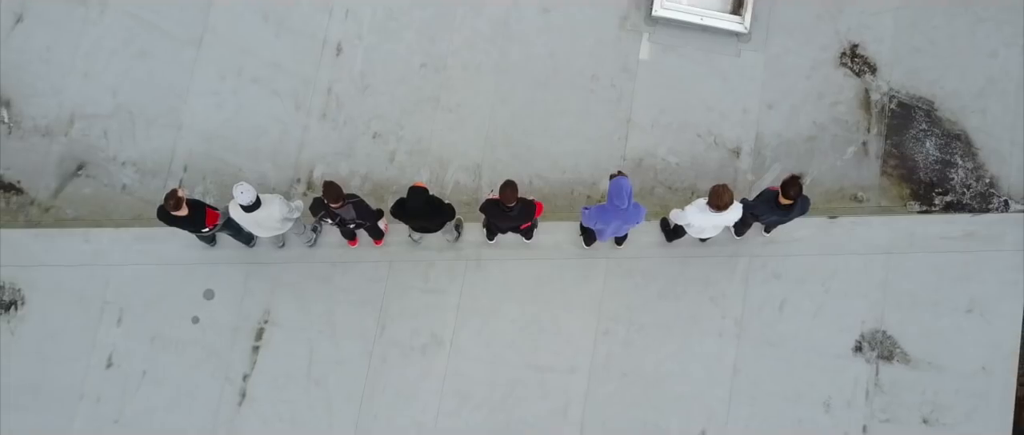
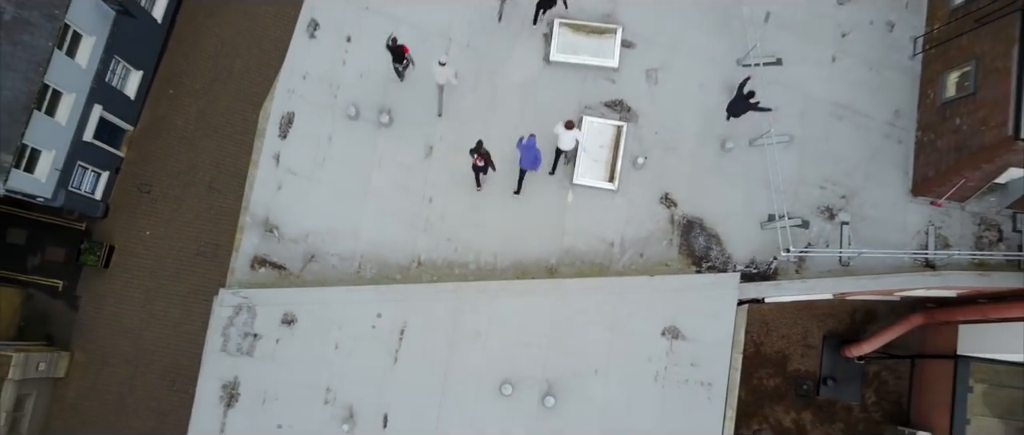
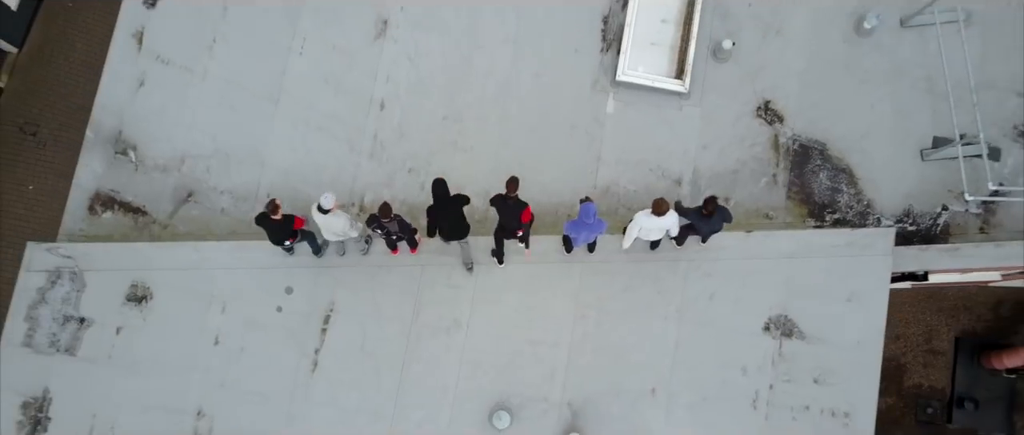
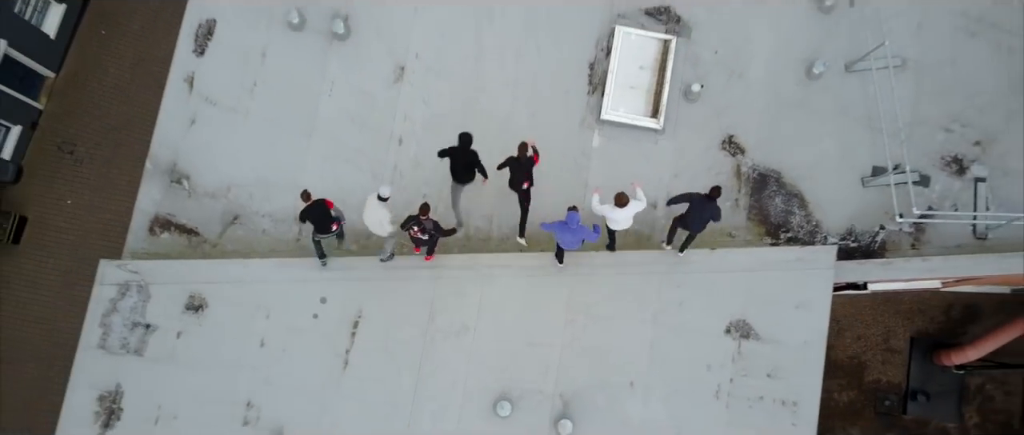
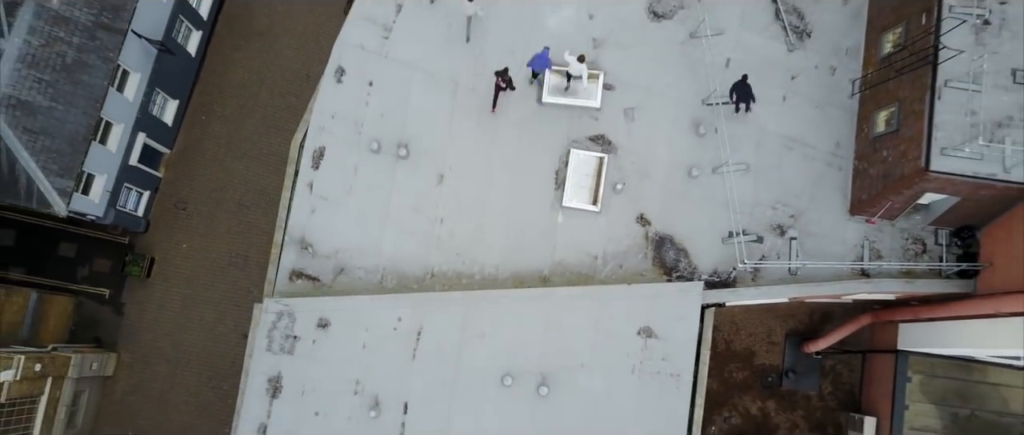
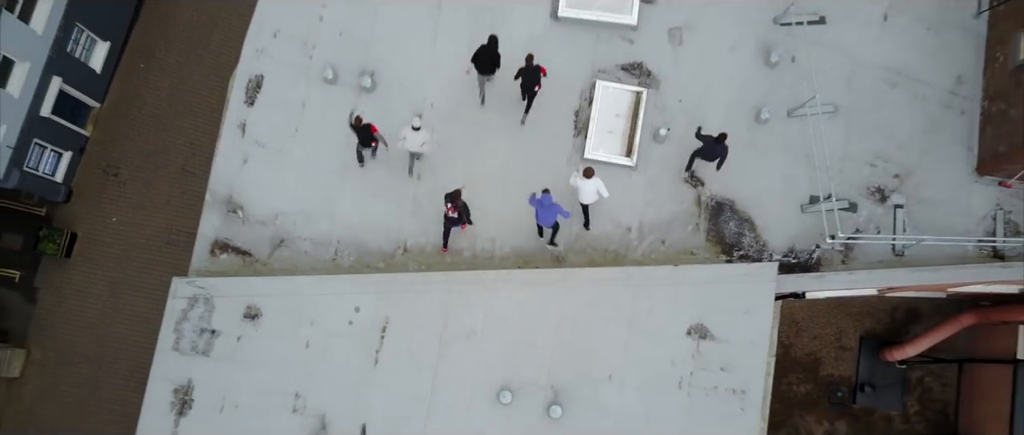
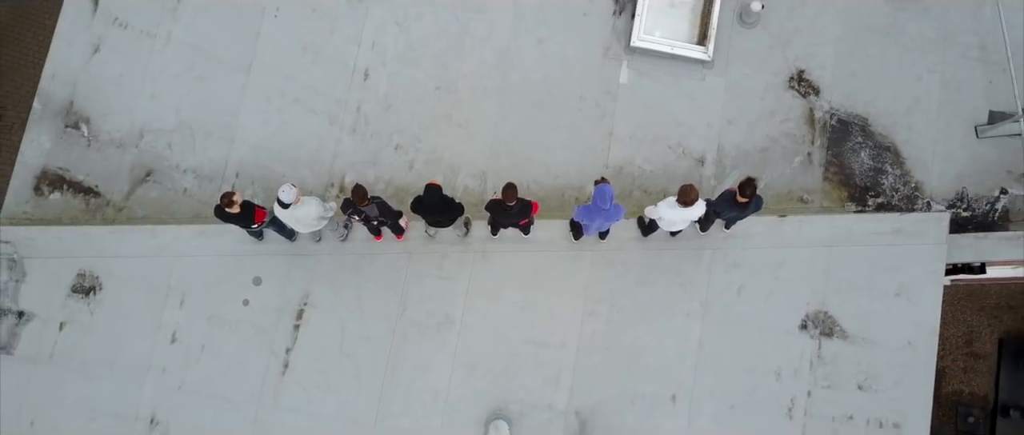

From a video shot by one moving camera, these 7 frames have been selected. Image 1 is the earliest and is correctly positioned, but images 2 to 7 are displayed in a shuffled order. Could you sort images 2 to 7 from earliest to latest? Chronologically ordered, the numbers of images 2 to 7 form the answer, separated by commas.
7, 3, 4, 6, 2, 5
